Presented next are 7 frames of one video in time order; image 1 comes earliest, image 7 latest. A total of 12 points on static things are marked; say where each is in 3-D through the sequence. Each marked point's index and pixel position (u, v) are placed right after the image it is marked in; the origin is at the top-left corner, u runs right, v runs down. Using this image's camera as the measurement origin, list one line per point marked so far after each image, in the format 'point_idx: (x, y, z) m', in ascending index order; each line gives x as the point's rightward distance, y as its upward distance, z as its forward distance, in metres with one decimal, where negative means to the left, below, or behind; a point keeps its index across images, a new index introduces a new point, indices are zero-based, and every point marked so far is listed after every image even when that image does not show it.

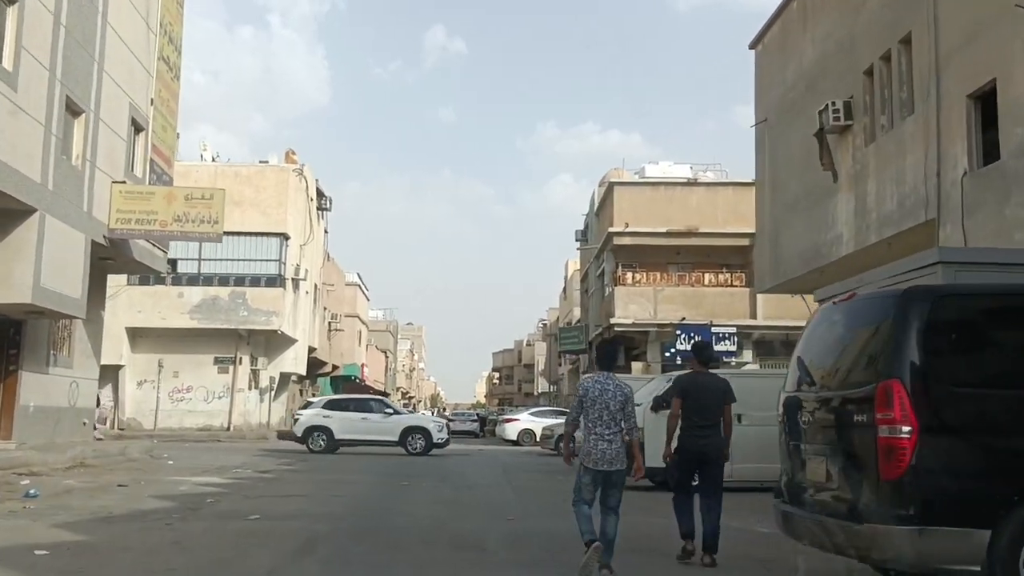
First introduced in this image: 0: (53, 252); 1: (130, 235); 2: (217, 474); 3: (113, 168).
0: (-7.9, +0.6, +16.2) m
1: (-7.6, +1.1, +18.8) m
2: (-5.4, -3.4, +17.2) m
3: (-8.1, +2.4, +19.2) m
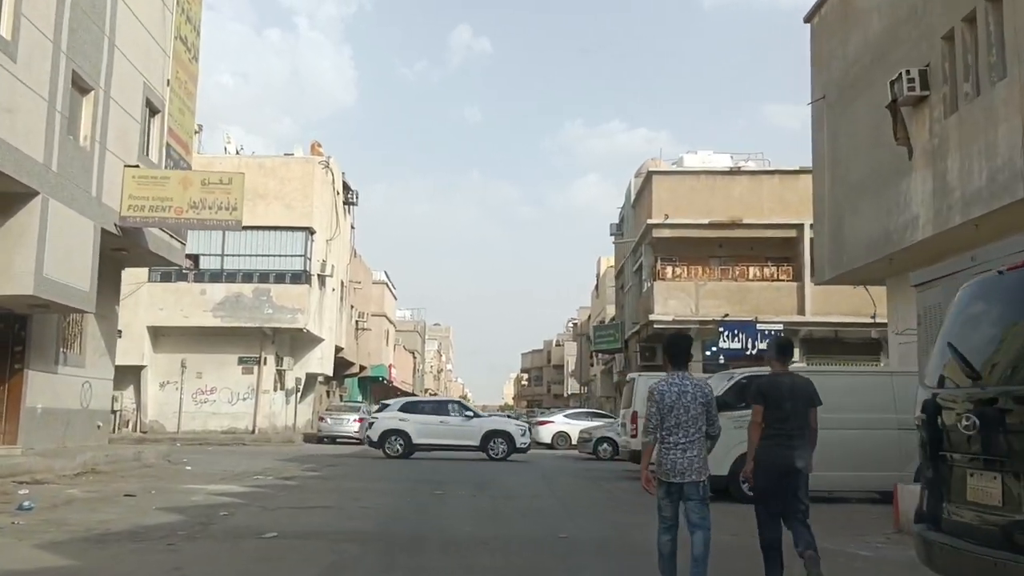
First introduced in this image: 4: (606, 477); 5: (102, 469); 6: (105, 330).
0: (-7.2, +0.8, +14.9) m
1: (-6.9, +1.2, +17.6) m
2: (-4.6, -3.2, +15.8) m
3: (-7.3, +2.6, +17.9) m
4: (+2.0, -4.0, +20.0) m
5: (-7.2, -3.2, +16.5) m
6: (-8.5, -0.8, +19.8) m
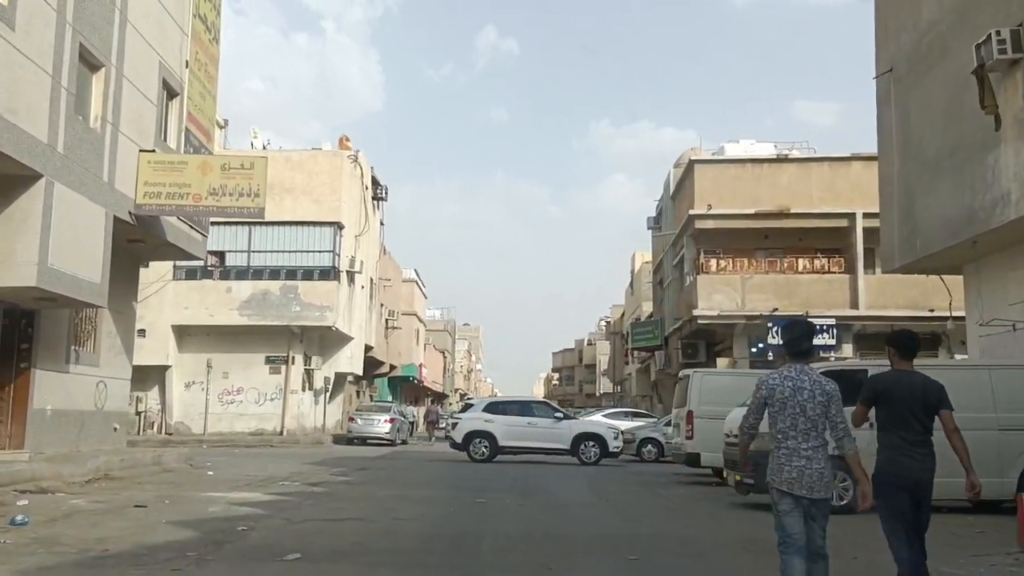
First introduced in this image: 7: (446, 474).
0: (-6.5, +0.9, +13.7) m
1: (-6.1, +1.3, +16.3) m
2: (-3.9, -3.1, +14.5) m
3: (-6.6, +2.7, +16.7) m
4: (+2.9, -3.8, +18.5) m
5: (-6.4, -3.1, +15.3) m
6: (-7.7, -0.7, +18.6) m
7: (-1.3, -3.8, +19.3) m
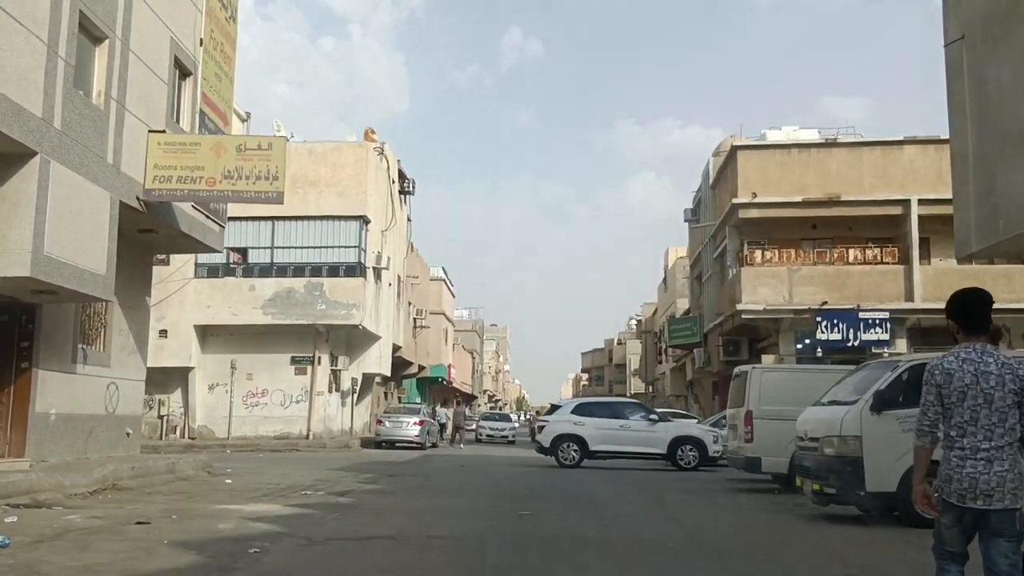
0: (-5.9, +1.0, +12.4) m
1: (-5.4, +1.4, +15.1) m
2: (-3.2, -3.0, +13.2) m
3: (-5.9, +2.8, +15.4) m
4: (+3.6, -3.6, +17.0) m
5: (-5.7, -2.9, +14.0) m
6: (-7.0, -0.6, +17.4) m
7: (-0.5, -3.7, +17.9) m
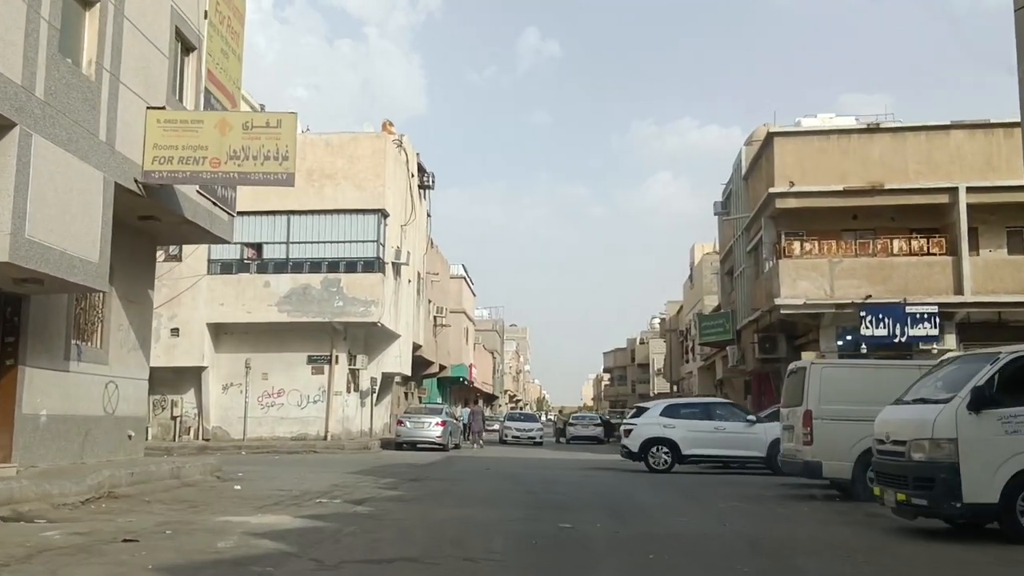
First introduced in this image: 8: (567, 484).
0: (-5.5, +1.1, +11.2) m
1: (-5.0, +1.6, +13.8) m
2: (-2.8, -2.8, +11.9) m
3: (-5.5, +3.0, +14.2) m
4: (+4.1, -3.4, +15.6) m
5: (-5.3, -2.8, +12.8) m
6: (-6.4, -0.5, +16.2) m
7: (0.0, -3.5, +16.6) m
8: (+1.1, -4.0, +19.3) m
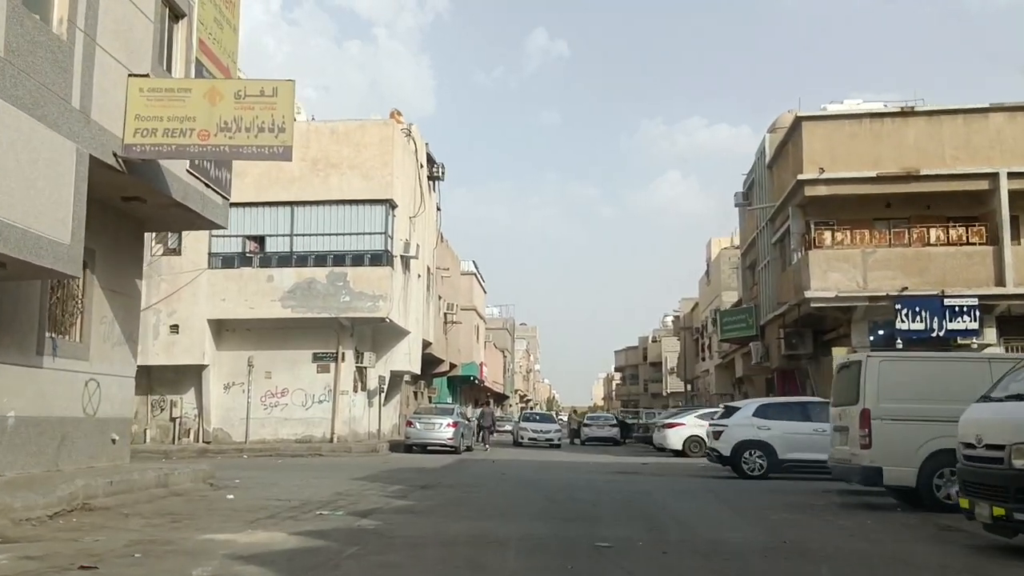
0: (-5.2, +1.3, +9.8) m
1: (-4.7, +1.8, +12.4) m
2: (-2.5, -2.6, +10.5) m
3: (-5.2, +3.1, +12.8) m
4: (+4.5, -3.2, +14.1) m
5: (-5.0, -2.6, +11.4) m
6: (-6.1, -0.3, +14.8) m
7: (+0.3, -3.3, +15.1) m
8: (+1.5, -3.8, +17.9) m
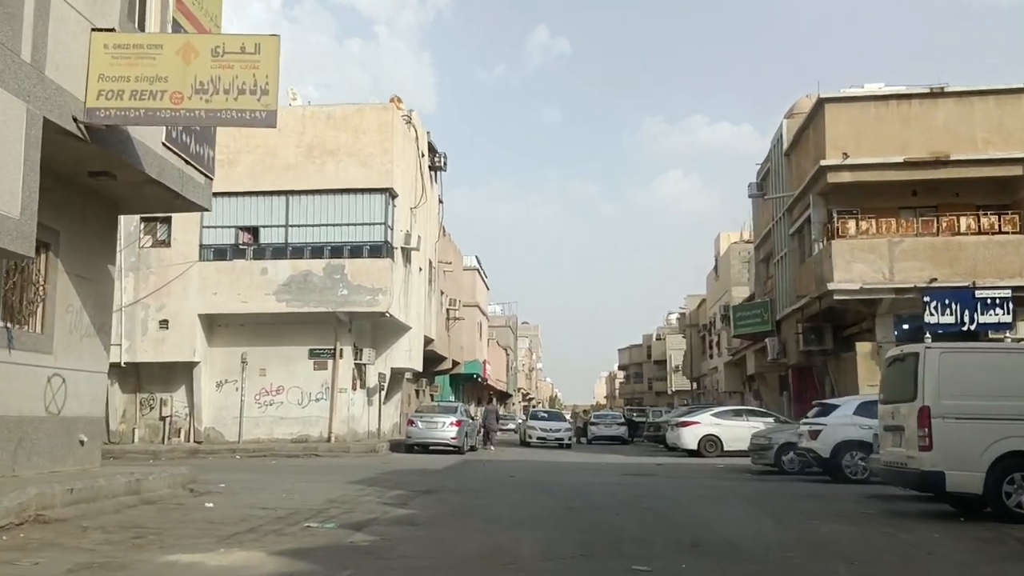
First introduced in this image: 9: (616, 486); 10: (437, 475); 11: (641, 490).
0: (-5.1, +1.5, +8.4) m
1: (-4.5, +2.0, +11.0) m
2: (-2.3, -2.4, +9.1) m
3: (-5.0, +3.3, +11.4) m
4: (+4.6, -3.0, +12.6) m
5: (-4.8, -2.4, +10.0) m
6: (-5.9, -0.1, +13.4) m
7: (+0.5, -3.1, +13.7) m
8: (+1.7, -3.6, +16.5) m
9: (+2.0, -3.8, +18.1) m
10: (-1.6, -3.9, +19.6) m
11: (+2.4, -3.7, +17.4) m
